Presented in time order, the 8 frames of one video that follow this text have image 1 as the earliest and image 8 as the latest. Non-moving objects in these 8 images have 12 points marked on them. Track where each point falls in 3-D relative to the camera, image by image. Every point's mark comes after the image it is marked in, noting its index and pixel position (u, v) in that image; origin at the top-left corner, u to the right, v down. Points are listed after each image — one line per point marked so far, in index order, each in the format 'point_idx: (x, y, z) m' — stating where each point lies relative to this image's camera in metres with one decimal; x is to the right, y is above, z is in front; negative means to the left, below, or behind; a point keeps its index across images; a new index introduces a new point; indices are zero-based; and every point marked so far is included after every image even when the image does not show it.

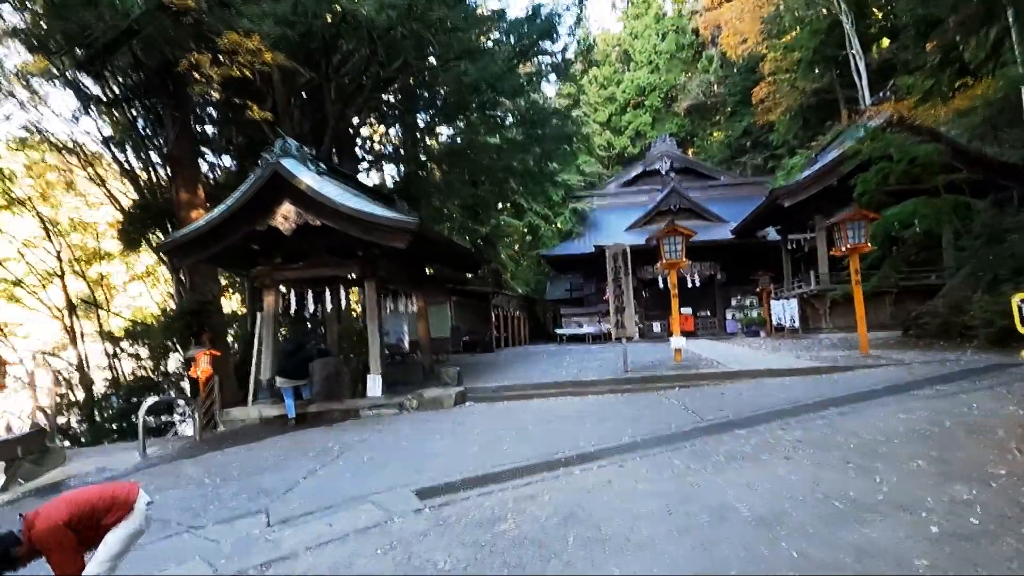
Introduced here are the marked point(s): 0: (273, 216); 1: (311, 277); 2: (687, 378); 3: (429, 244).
0: (-3.2, +1.0, +8.9) m
1: (-3.0, +0.2, +9.9) m
2: (+2.4, -1.2, +8.9) m
3: (-1.3, +0.7, +10.1) m
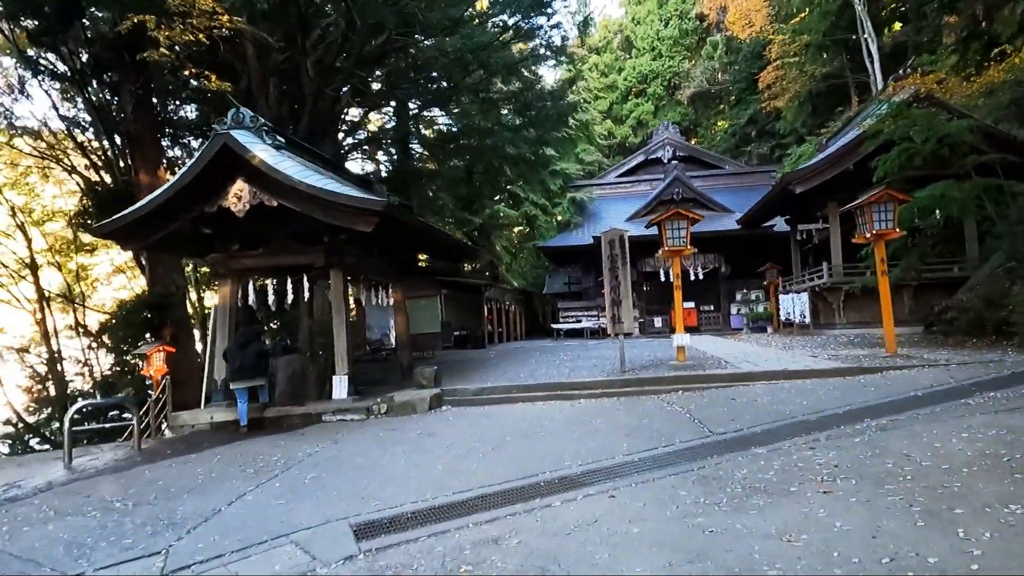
0: (-3.4, +1.1, +7.9) m
1: (-3.2, +0.3, +8.9) m
2: (+2.1, -1.1, +7.9) m
3: (-1.5, +0.8, +9.0) m
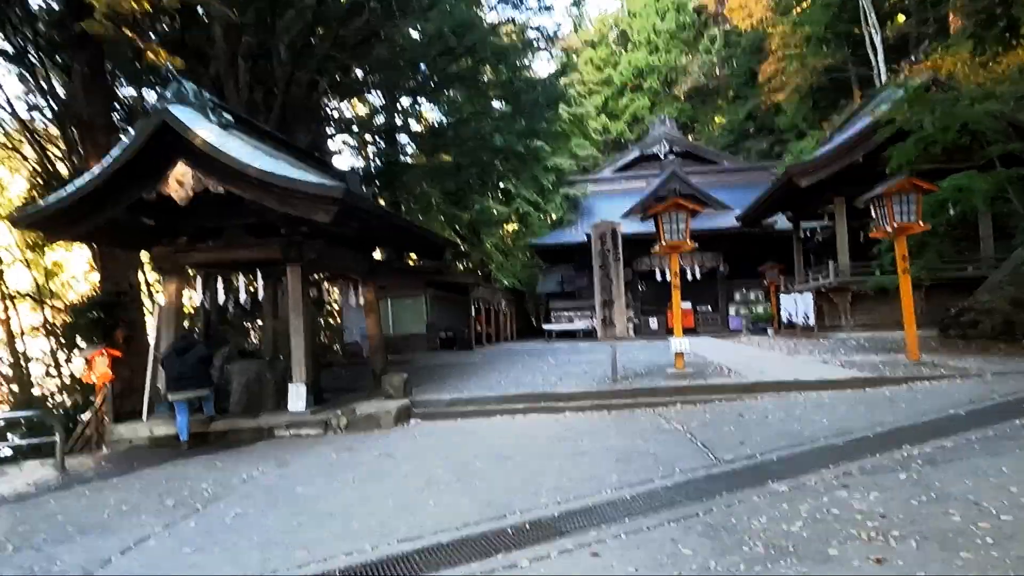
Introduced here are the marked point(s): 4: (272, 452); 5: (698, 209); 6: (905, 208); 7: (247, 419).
0: (-3.6, +1.1, +7.0) m
1: (-3.5, +0.3, +7.9) m
2: (+1.9, -1.1, +7.0) m
3: (-1.7, +0.9, +8.1) m
4: (-2.3, -1.6, +6.3) m
5: (+2.3, +1.0, +8.3) m
6: (+4.6, +0.9, +7.7) m
7: (-2.9, -1.4, +7.3) m
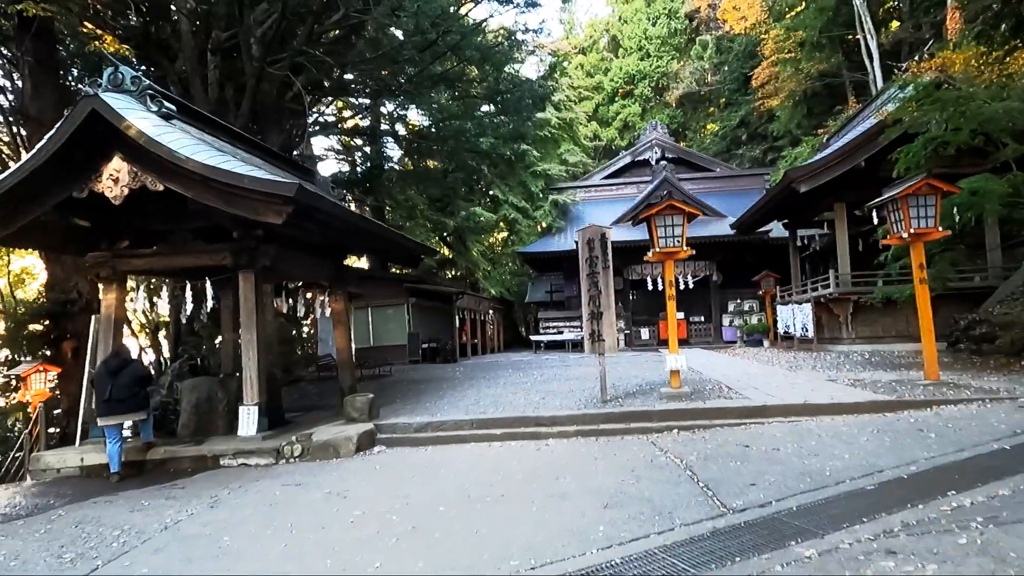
0: (-3.9, +1.0, +6.2) m
1: (-3.7, +0.2, +7.1) m
2: (+1.7, -1.2, +6.2) m
3: (-2.0, +0.8, +7.4) m
4: (-2.5, -1.6, +5.5) m
5: (+2.1, +0.9, +7.6) m
6: (+4.3, +0.8, +7.0) m
7: (-3.2, -1.5, +6.5) m
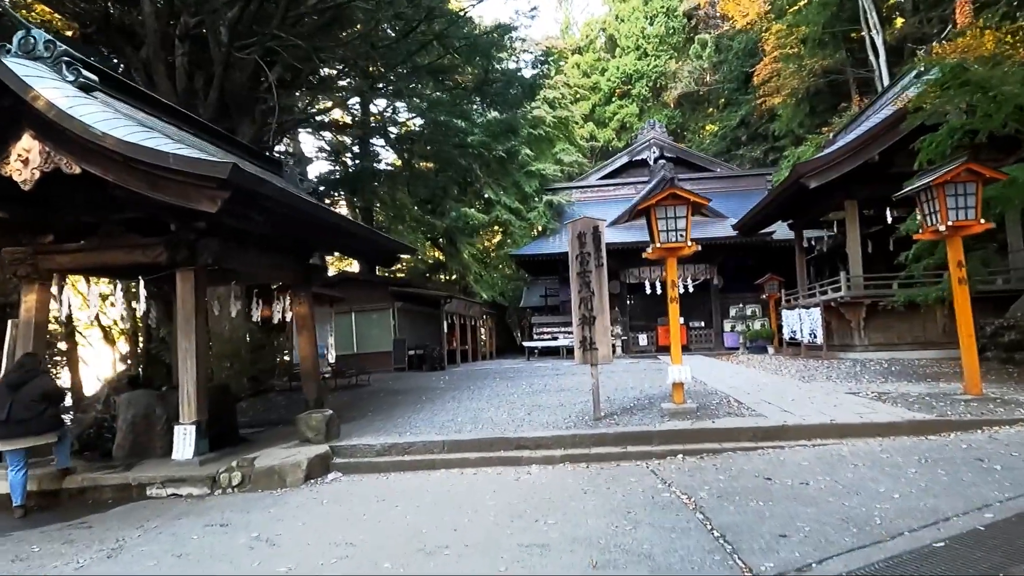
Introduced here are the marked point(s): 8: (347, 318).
0: (-4.0, +1.0, +5.3) m
1: (-3.9, +0.2, +6.2) m
2: (+1.5, -1.2, +5.3) m
3: (-2.1, +0.7, +6.5) m
4: (-2.7, -1.6, +4.6) m
5: (+1.9, +0.9, +6.7) m
6: (+4.1, +0.8, +6.1) m
7: (-3.4, -1.5, +5.6) m
8: (-4.1, -0.7, +16.7) m
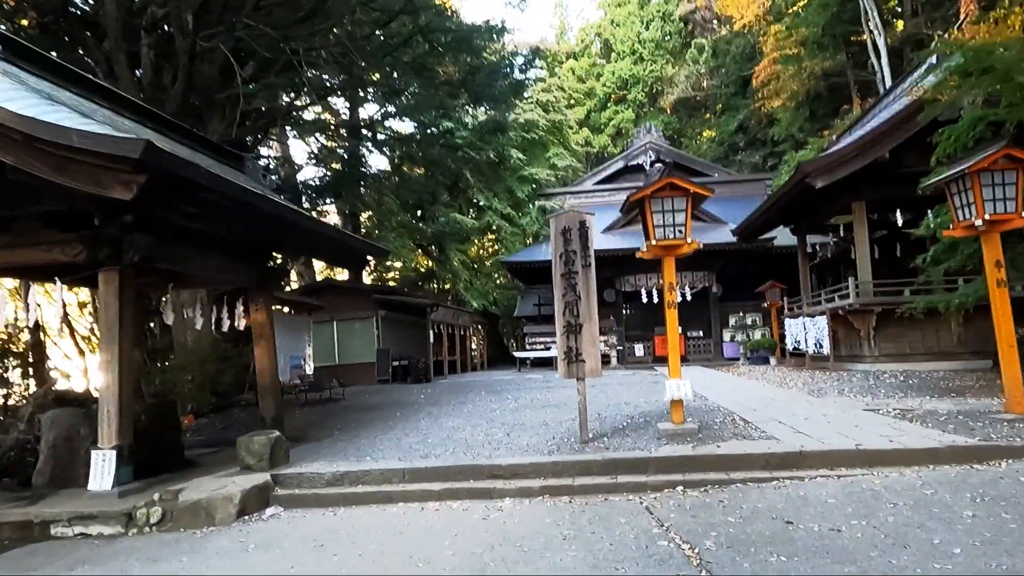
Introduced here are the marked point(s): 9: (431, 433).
0: (-4.3, +1.0, +4.5) m
1: (-4.1, +0.2, +5.4) m
2: (+1.3, -1.2, +4.5) m
3: (-2.4, +0.7, +5.7) m
4: (-2.9, -1.6, +3.8) m
5: (+1.7, +0.8, +5.9) m
6: (+3.9, +0.8, +5.4) m
7: (-3.6, -1.6, +4.8) m
8: (-4.4, -0.9, +15.8) m
9: (-0.8, -1.4, +6.6) m
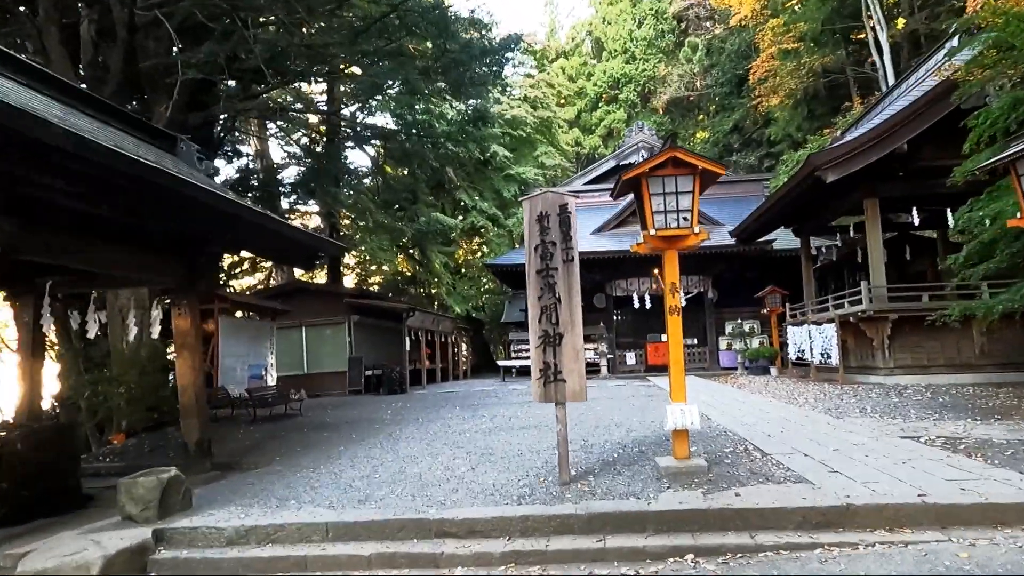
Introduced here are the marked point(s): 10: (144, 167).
0: (-4.5, +1.0, +3.3) m
1: (-4.3, +0.2, +4.3) m
2: (+1.1, -1.2, +3.4) m
3: (-2.6, +0.7, +4.5) m
4: (-3.1, -1.6, +2.6) m
5: (+1.5, +0.8, +4.8) m
6: (+3.7, +0.8, +4.3) m
7: (-3.8, -1.5, +3.6) m
8: (-4.8, -1.0, +14.7) m
9: (-1.1, -1.5, +5.5) m
10: (-2.4, +0.8, +4.4) m
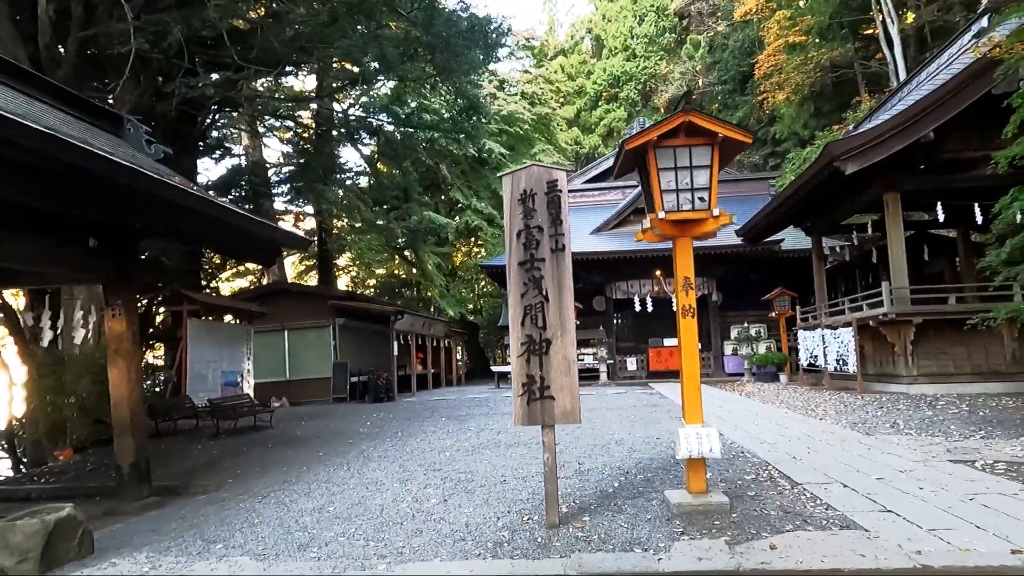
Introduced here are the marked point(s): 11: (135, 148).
0: (-4.6, +1.1, +2.5) m
1: (-4.4, +0.2, +3.5) m
2: (+0.9, -1.2, +2.6) m
3: (-2.7, +0.7, +3.7) m
4: (-3.2, -1.6, +1.8) m
5: (+1.3, +0.8, +4.0) m
6: (+3.6, +0.8, +3.5) m
7: (-3.9, -1.5, +2.8) m
8: (-4.9, -1.0, +13.9) m
9: (-1.2, -1.4, +4.6) m
10: (-2.5, +0.8, +3.6) m
11: (-3.7, +1.4, +6.6) m
